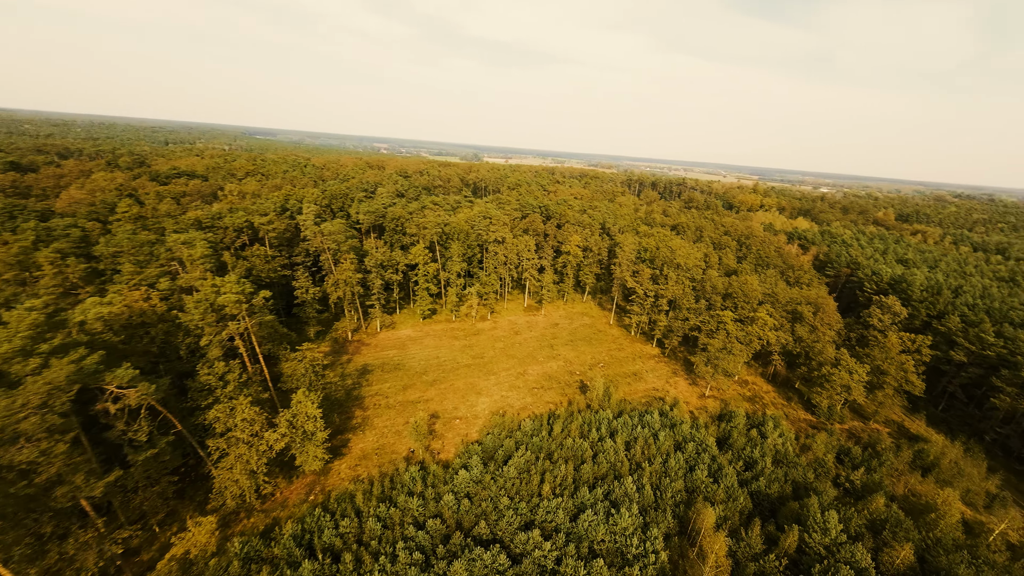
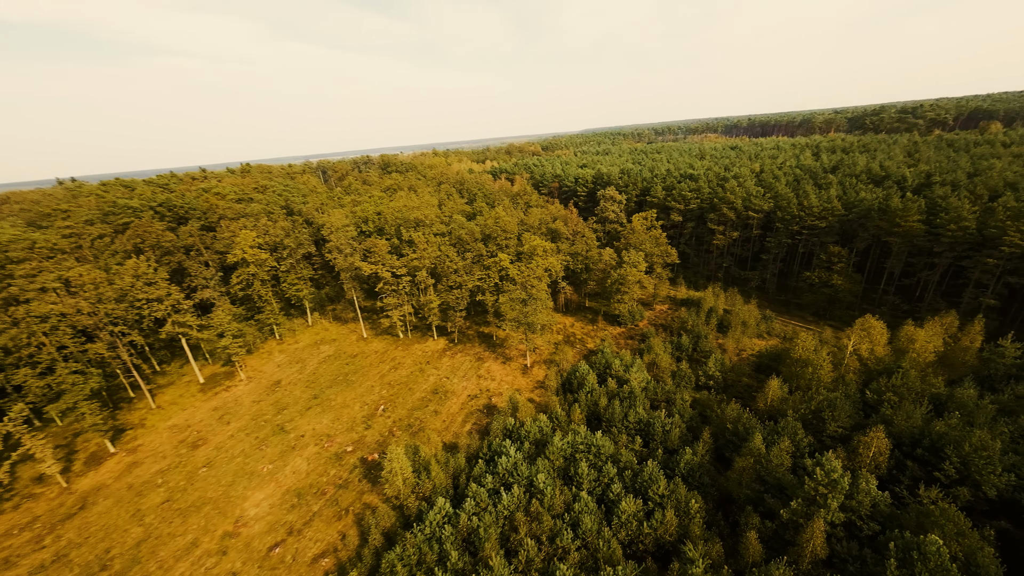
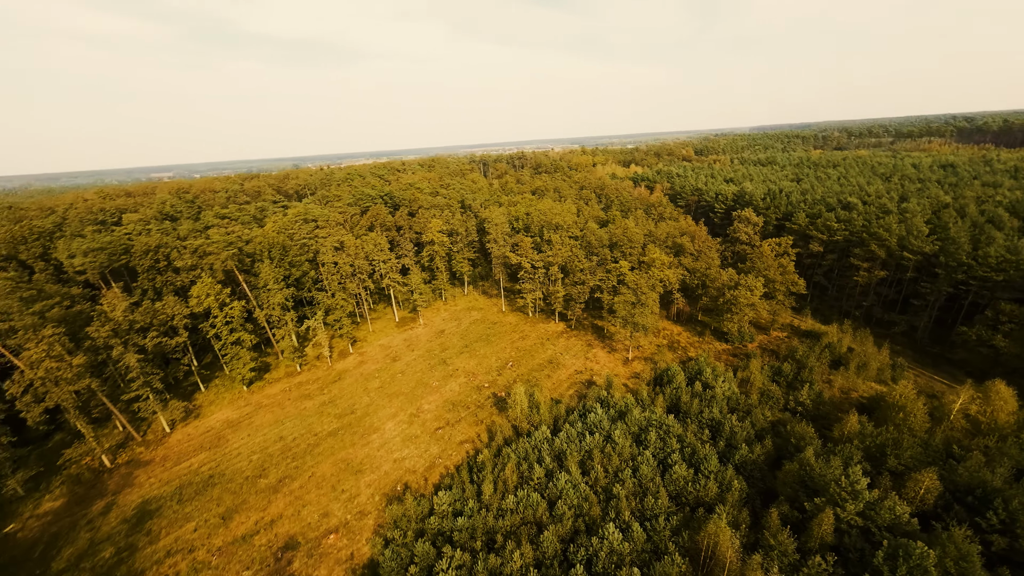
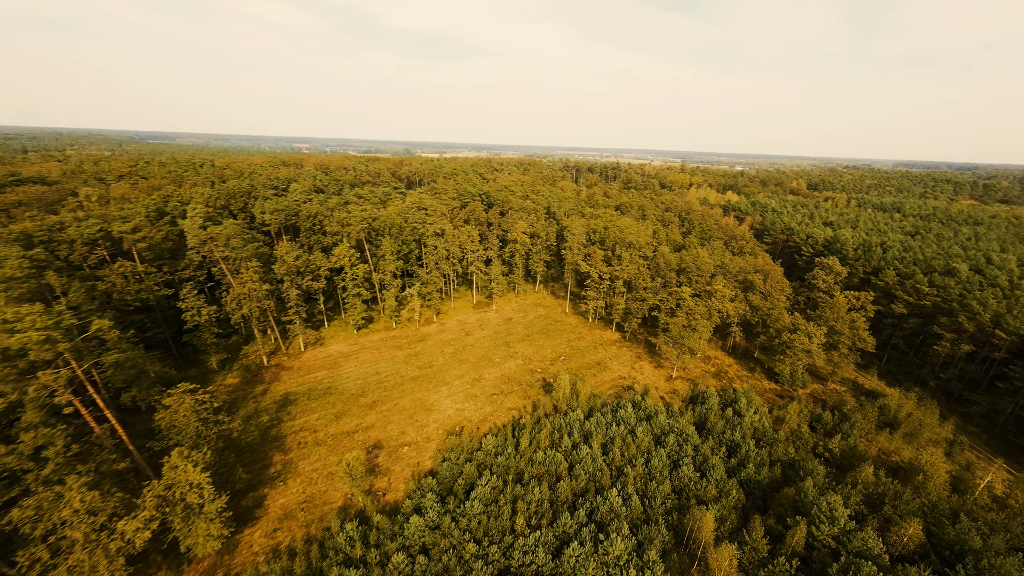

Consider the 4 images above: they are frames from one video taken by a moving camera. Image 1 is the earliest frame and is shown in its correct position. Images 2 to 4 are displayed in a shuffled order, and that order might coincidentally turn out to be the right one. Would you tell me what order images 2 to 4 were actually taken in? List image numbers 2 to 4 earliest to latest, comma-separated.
4, 3, 2
